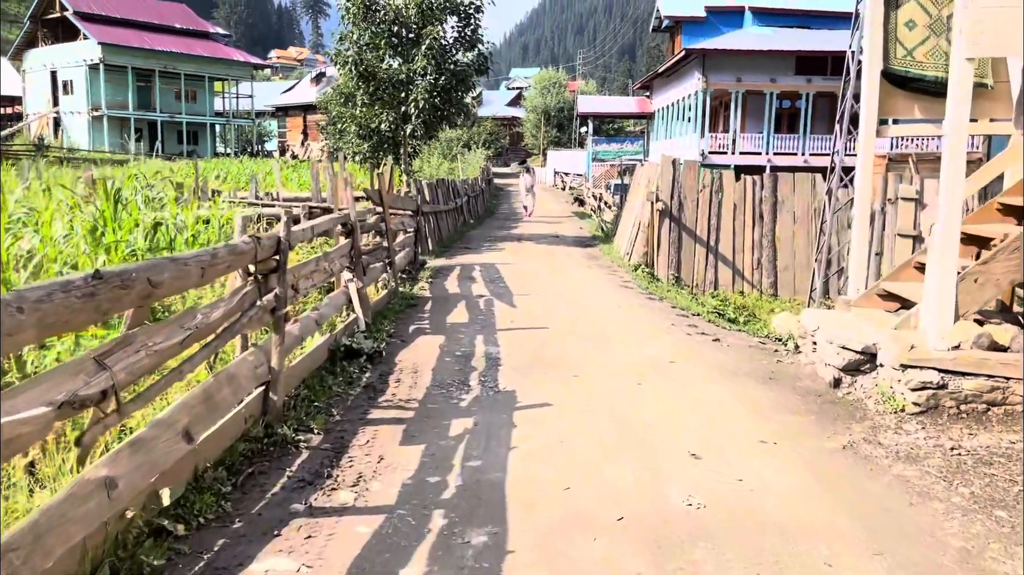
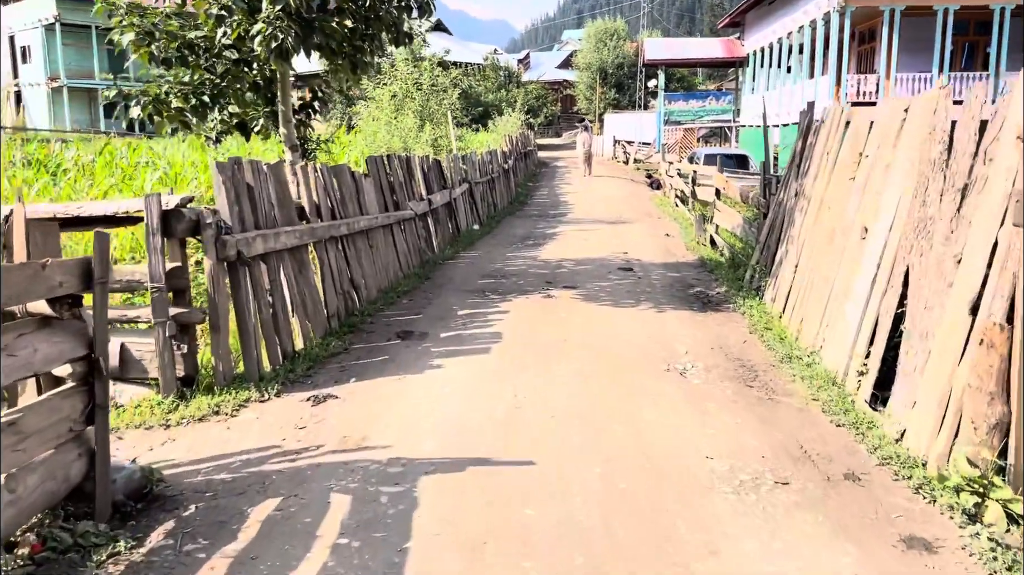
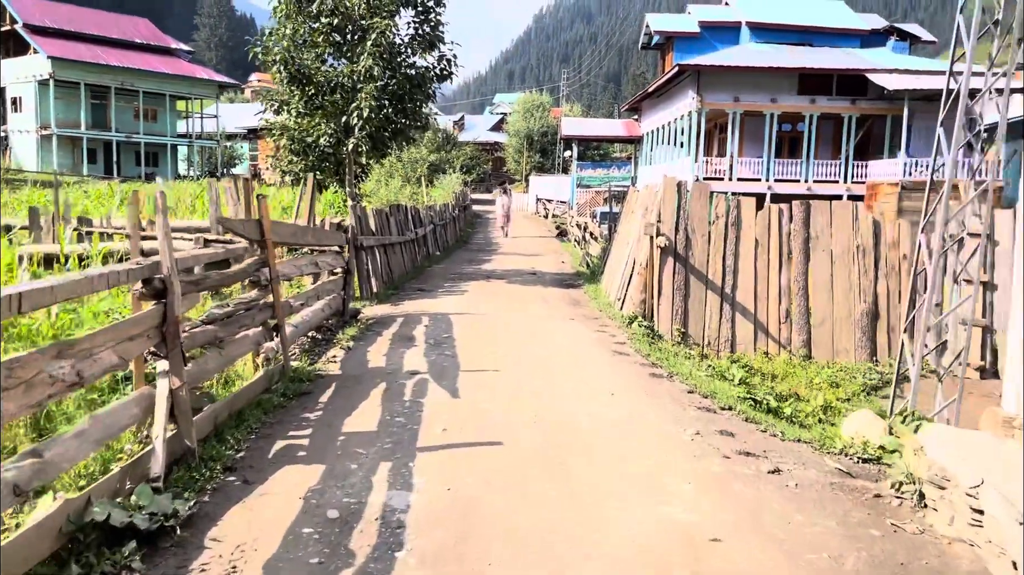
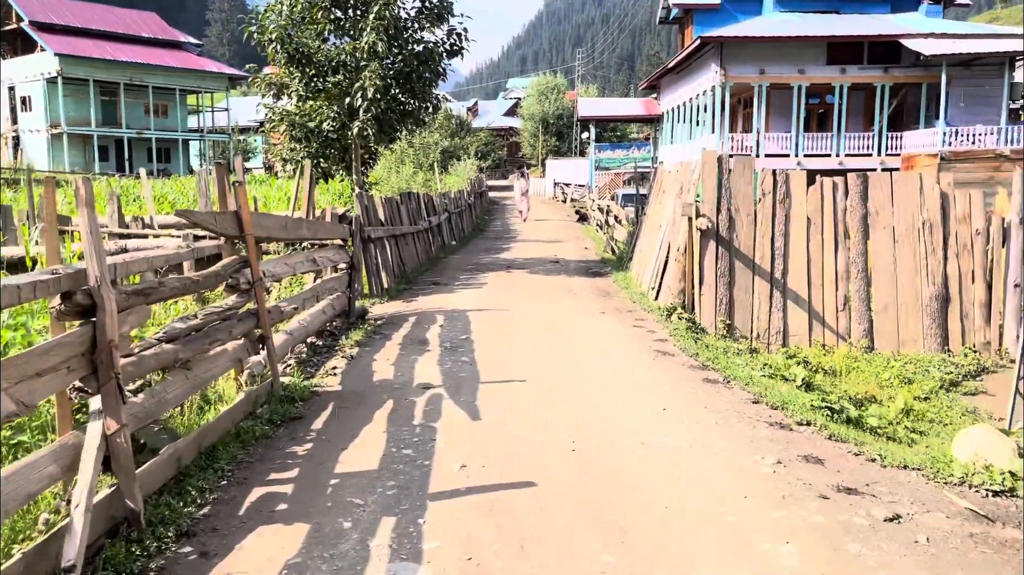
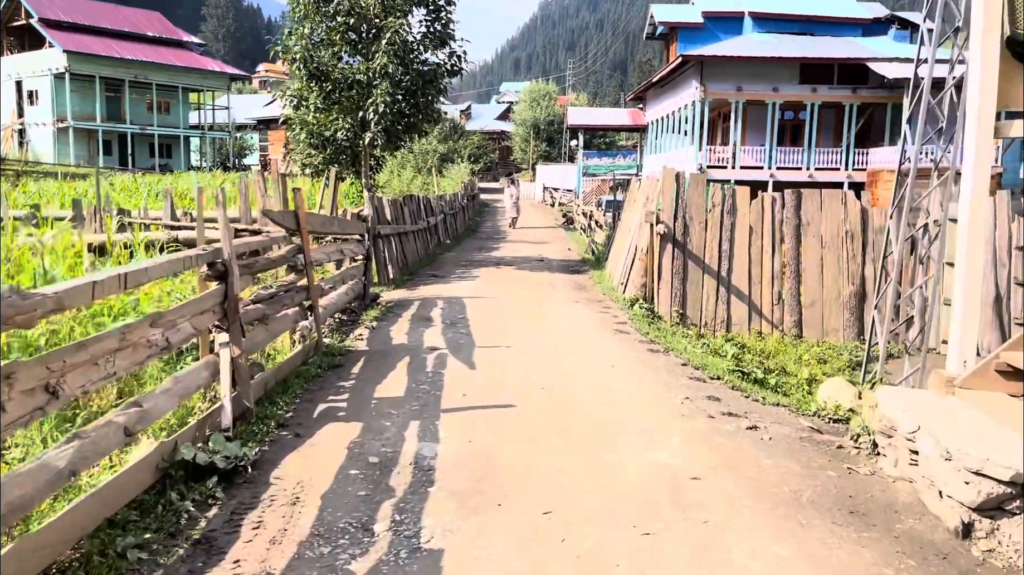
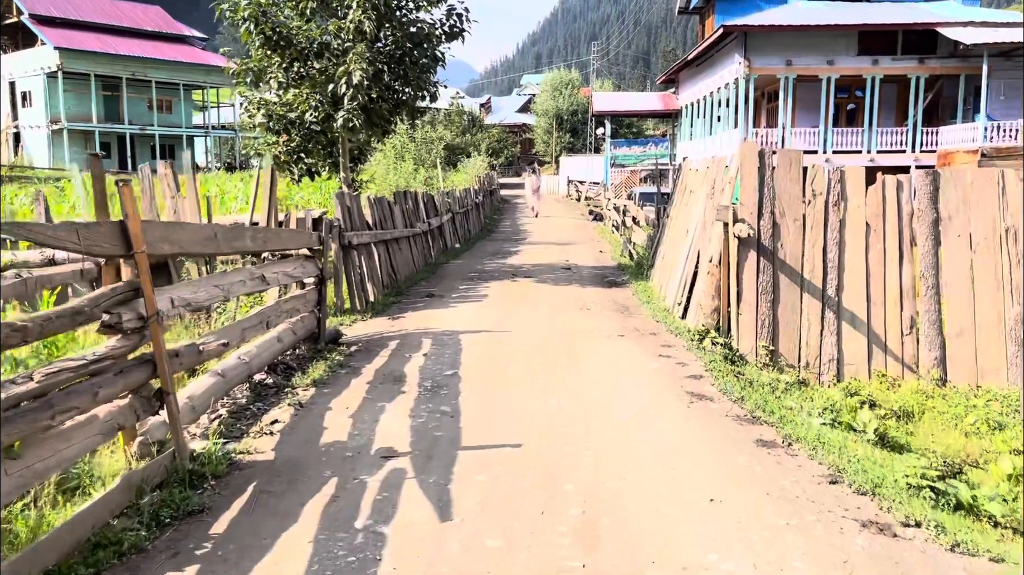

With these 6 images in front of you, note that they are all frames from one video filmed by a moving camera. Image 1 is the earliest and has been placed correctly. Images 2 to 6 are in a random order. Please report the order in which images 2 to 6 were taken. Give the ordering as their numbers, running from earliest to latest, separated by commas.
5, 3, 4, 6, 2
